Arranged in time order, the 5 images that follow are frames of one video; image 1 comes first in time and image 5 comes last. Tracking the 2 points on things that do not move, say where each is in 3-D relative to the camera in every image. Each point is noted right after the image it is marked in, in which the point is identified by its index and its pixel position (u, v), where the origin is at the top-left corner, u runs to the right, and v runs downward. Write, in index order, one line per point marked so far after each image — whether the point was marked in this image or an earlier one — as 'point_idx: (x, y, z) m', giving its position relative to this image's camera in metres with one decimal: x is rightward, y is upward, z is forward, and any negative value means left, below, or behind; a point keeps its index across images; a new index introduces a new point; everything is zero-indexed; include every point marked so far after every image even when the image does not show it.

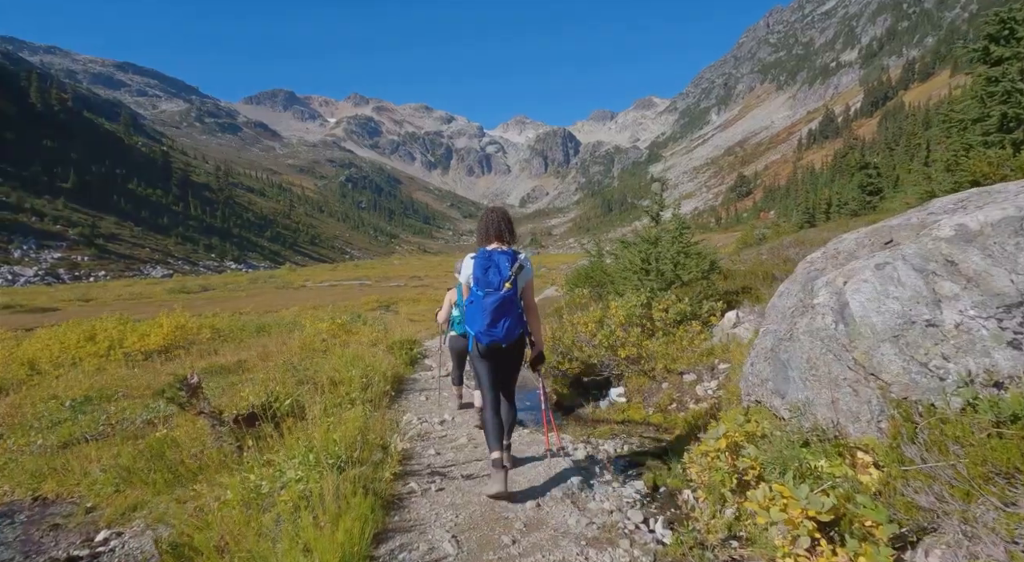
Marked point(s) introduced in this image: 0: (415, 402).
0: (-2.0, -2.5, +11.3) m
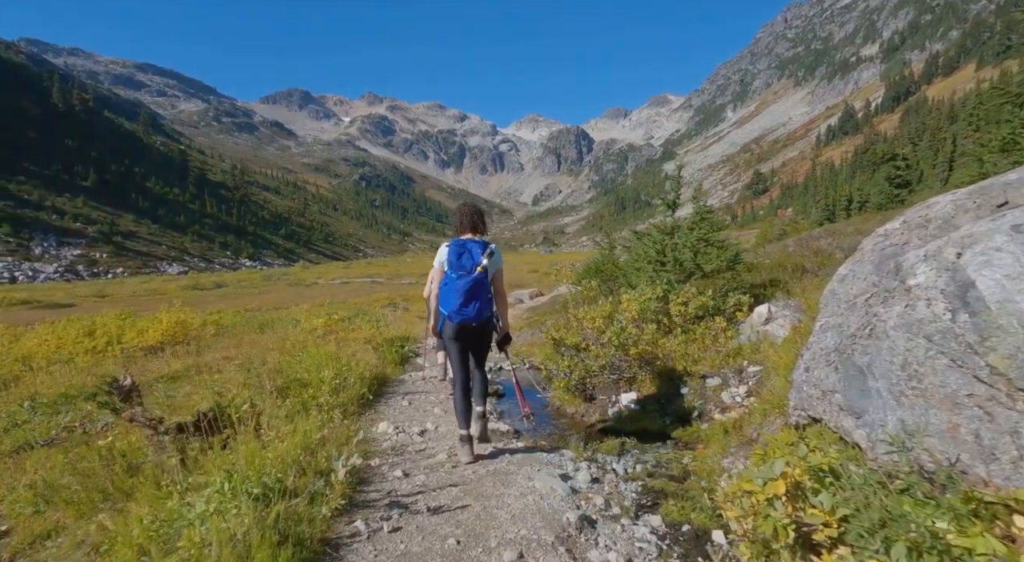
0: (-2.1, -2.3, +9.8) m
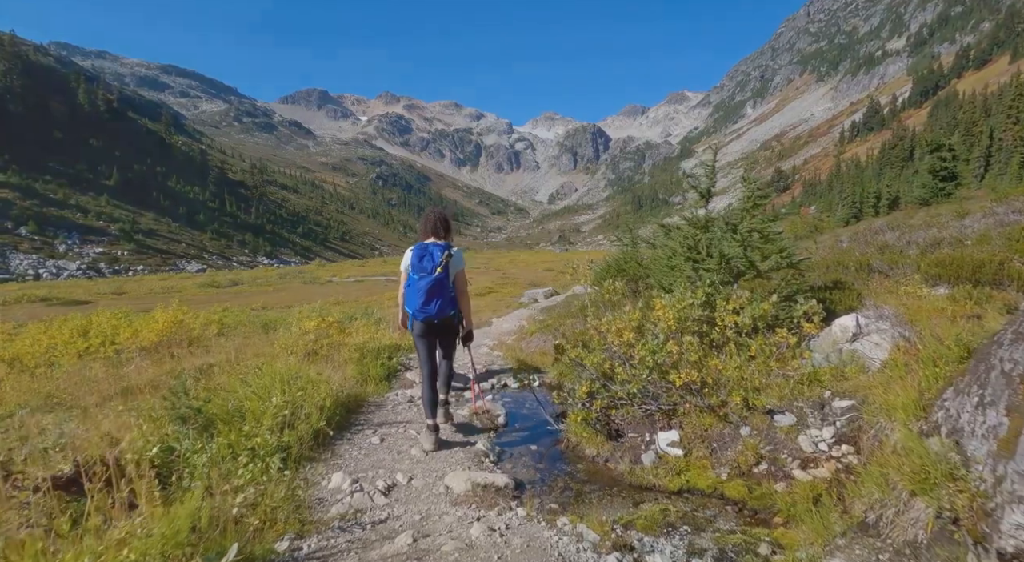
0: (-2.1, -2.3, +7.5) m
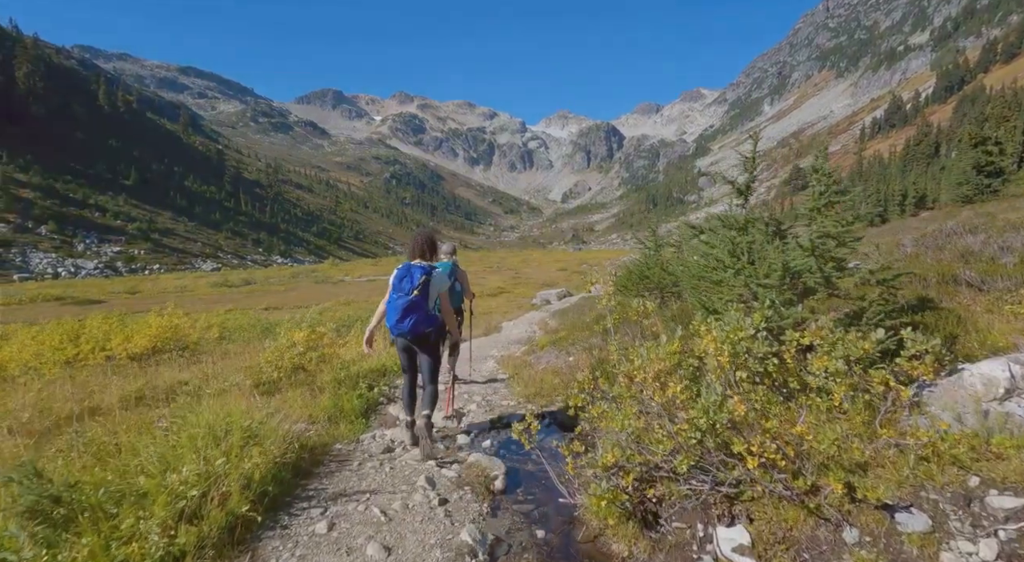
0: (-2.1, -2.6, +5.4) m
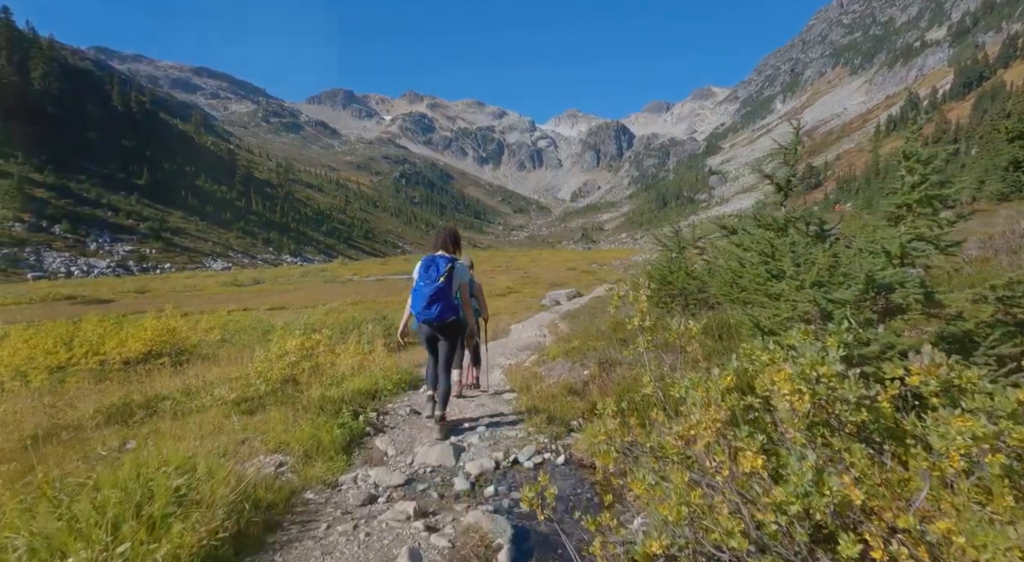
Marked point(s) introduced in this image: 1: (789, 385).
0: (-2.1, -2.7, +3.8) m
1: (+2.5, -1.0, +4.7) m
